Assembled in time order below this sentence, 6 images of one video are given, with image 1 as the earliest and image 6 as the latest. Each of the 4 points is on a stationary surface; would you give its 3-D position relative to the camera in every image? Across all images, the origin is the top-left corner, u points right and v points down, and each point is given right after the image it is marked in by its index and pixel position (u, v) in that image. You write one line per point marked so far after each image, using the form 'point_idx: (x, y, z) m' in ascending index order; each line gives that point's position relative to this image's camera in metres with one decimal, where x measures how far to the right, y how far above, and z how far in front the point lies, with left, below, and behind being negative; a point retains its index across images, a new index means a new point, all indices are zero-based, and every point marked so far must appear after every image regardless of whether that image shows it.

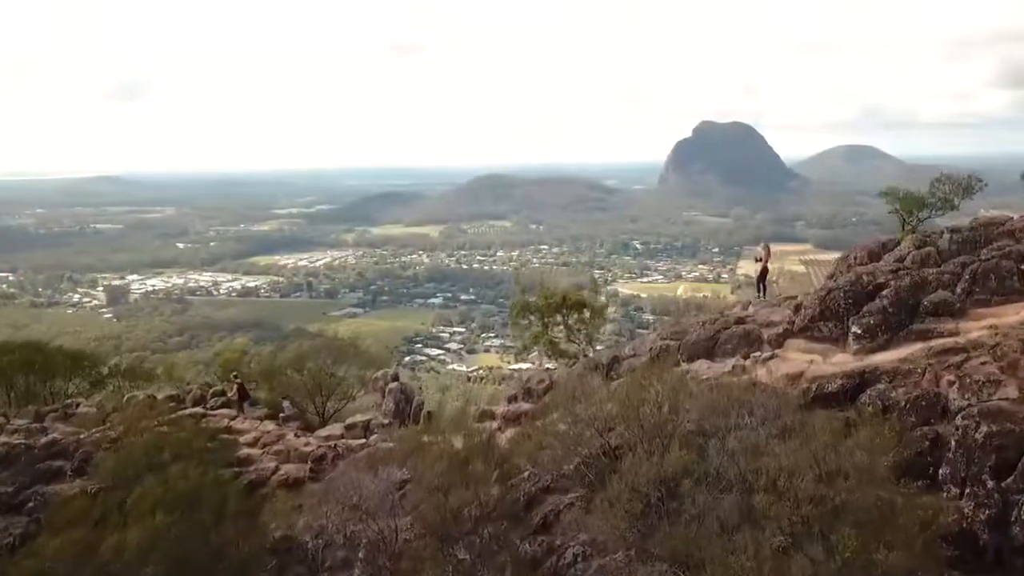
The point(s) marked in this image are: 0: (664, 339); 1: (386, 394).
0: (+1.7, -0.6, +8.6) m
1: (-1.6, -1.4, +9.9) m
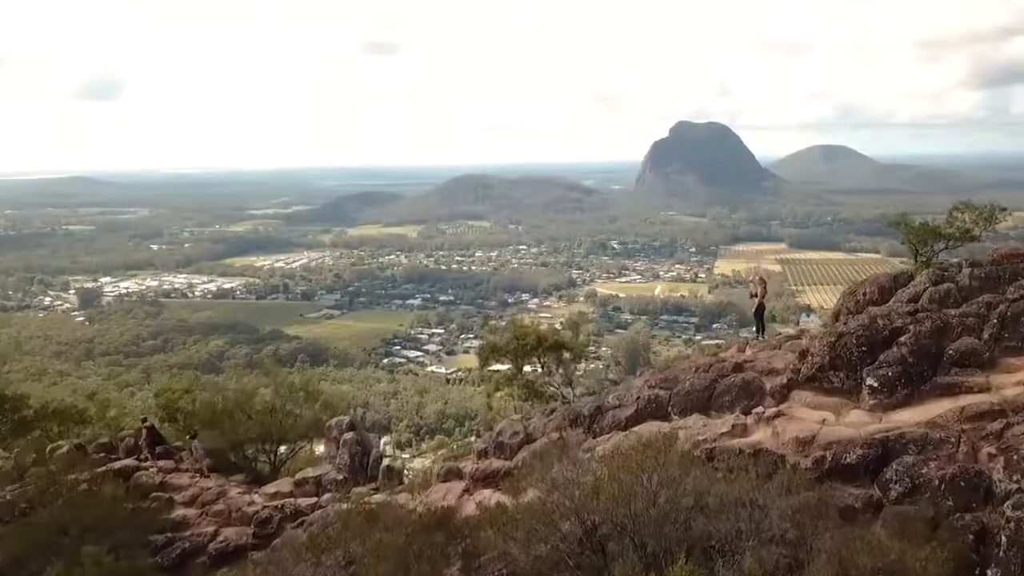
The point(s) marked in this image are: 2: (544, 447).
0: (+1.4, -1.0, +7.6) m
1: (-2.0, -1.8, +8.9) m
2: (+0.3, -1.5, +7.3) m
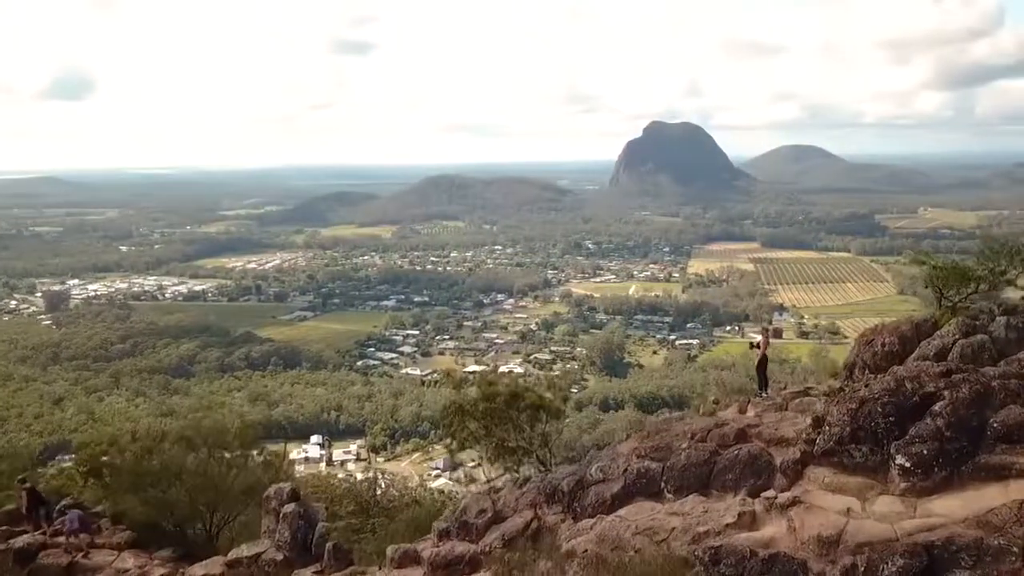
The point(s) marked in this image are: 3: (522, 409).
0: (+1.1, -1.4, +6.5) m
1: (-2.3, -2.3, +7.7) m
2: (0.0, -2.0, +6.2) m
3: (+0.1, -1.6, +10.9) m
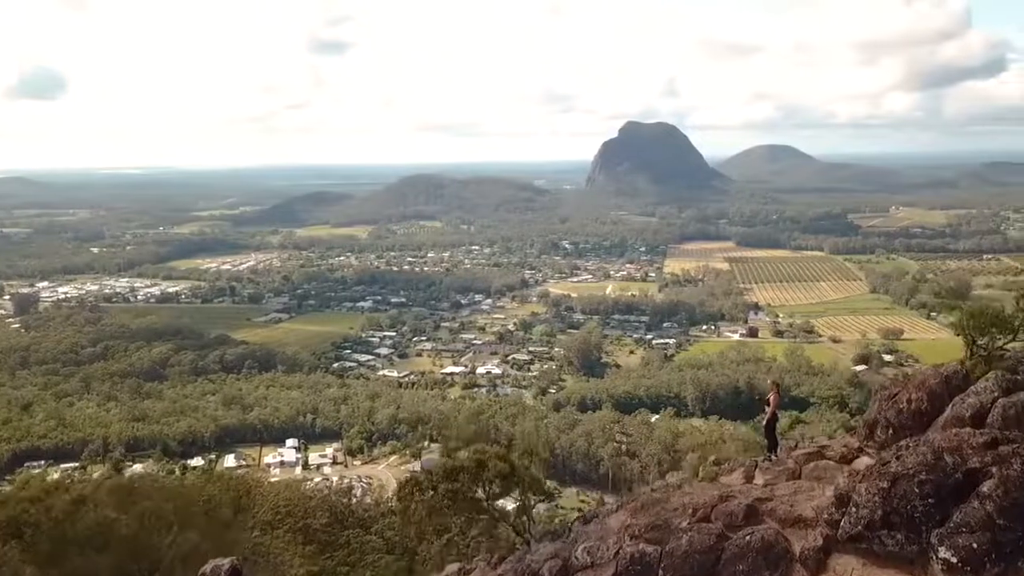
0: (+0.9, -1.8, +5.6) m
1: (-2.5, -2.7, +6.7) m
2: (-0.2, -2.4, +5.3) m
3: (-0.2, -2.0, +10.0) m
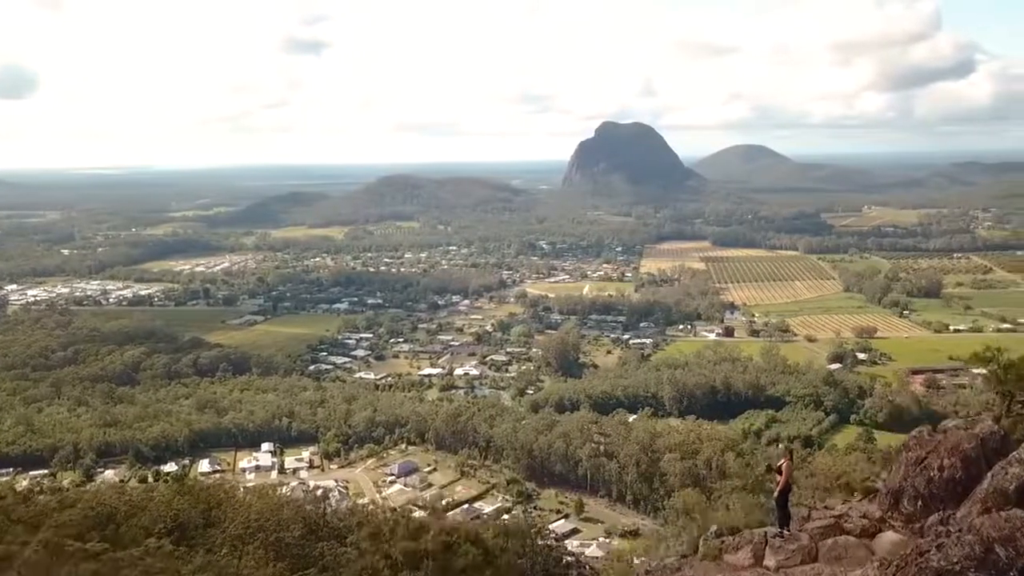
0: (+0.7, -2.1, +4.8) m
1: (-2.7, -3.1, +5.7) m
2: (-0.3, -2.7, +4.4) m
3: (-0.5, -2.4, +9.1) m
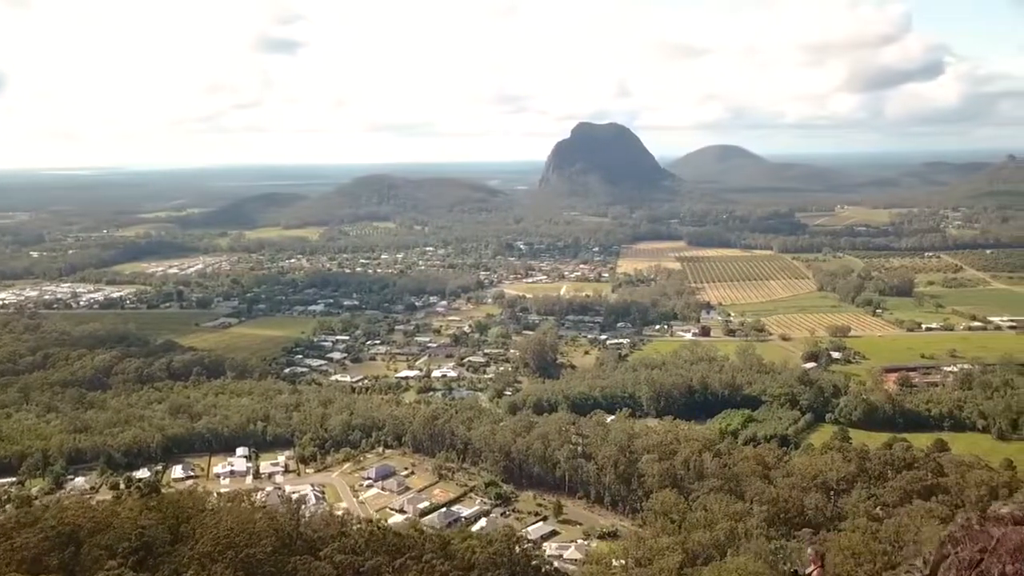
0: (+0.6, -2.5, +3.9) m
1: (-2.9, -3.5, +4.7) m
2: (-0.5, -3.1, +3.5) m
3: (-0.8, -2.8, +8.2) m
